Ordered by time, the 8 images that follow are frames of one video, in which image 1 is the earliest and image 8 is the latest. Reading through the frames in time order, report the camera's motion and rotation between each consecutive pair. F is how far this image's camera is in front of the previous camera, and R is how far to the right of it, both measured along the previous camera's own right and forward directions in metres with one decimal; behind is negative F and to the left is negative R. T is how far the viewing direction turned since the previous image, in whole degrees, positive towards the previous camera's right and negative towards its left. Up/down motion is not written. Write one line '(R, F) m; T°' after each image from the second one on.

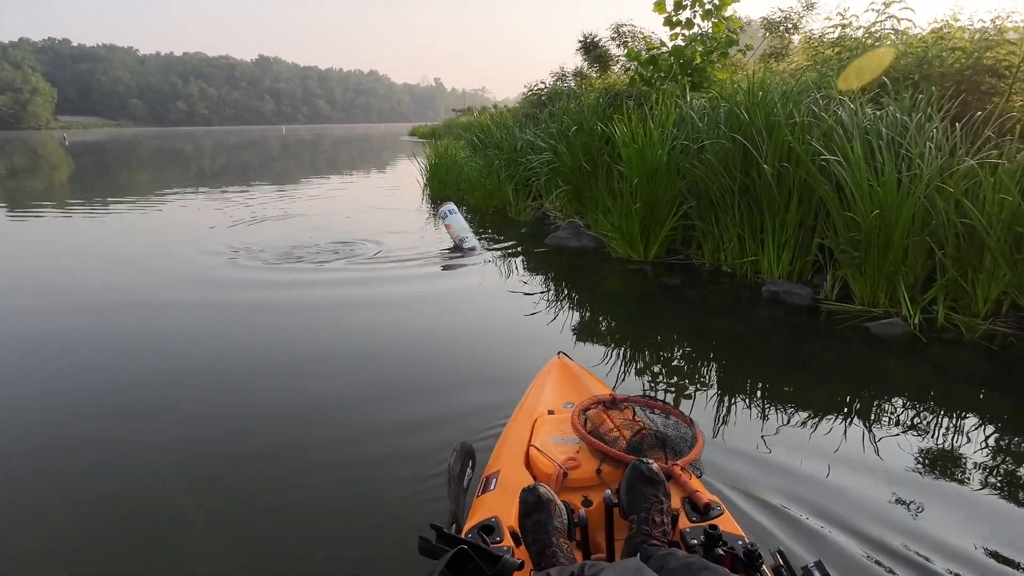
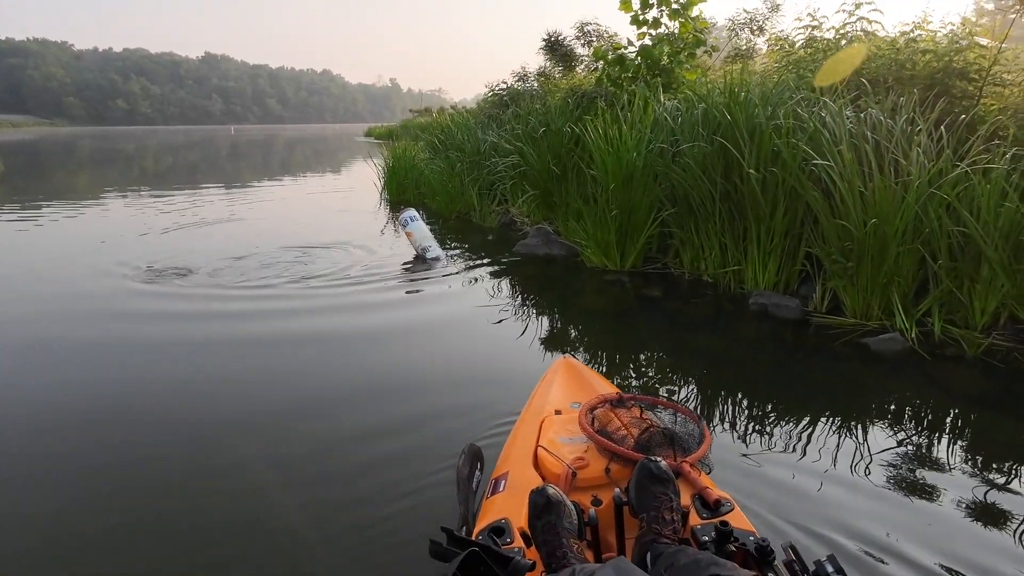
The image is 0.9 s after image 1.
(-0.1, +0.4) m; +4°
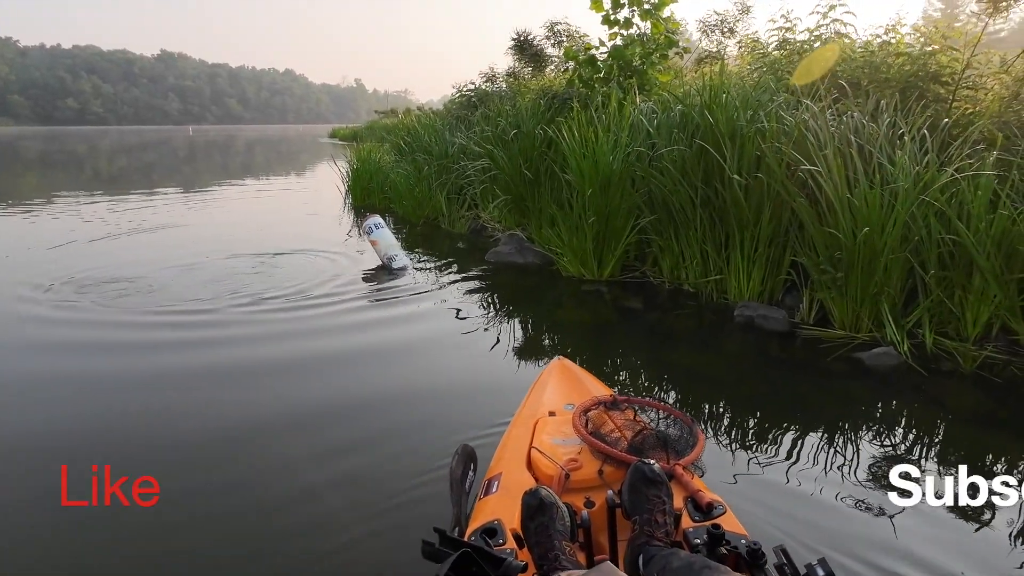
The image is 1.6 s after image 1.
(0.0, +0.3) m; +3°
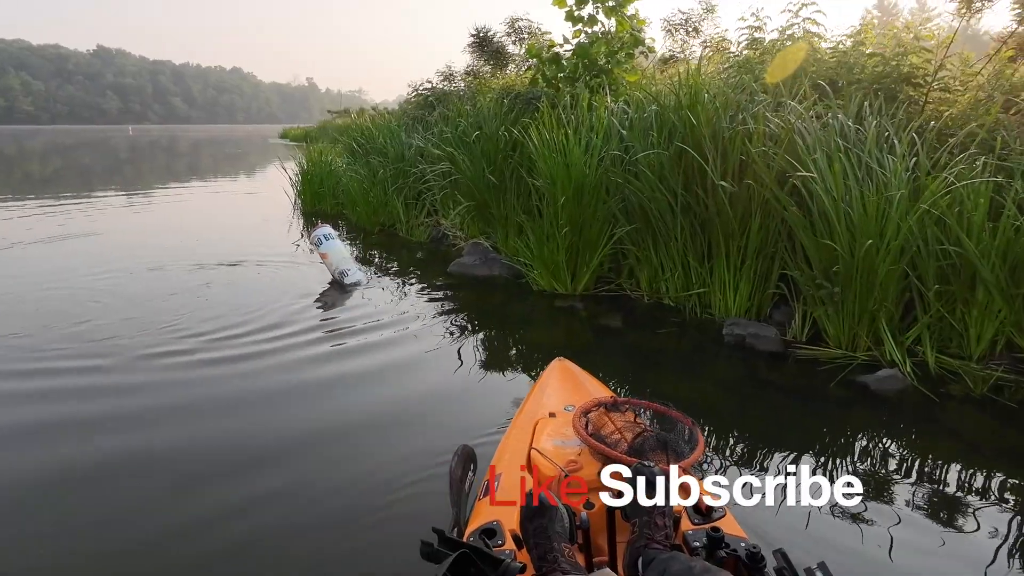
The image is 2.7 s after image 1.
(-0.1, +0.4) m; +4°
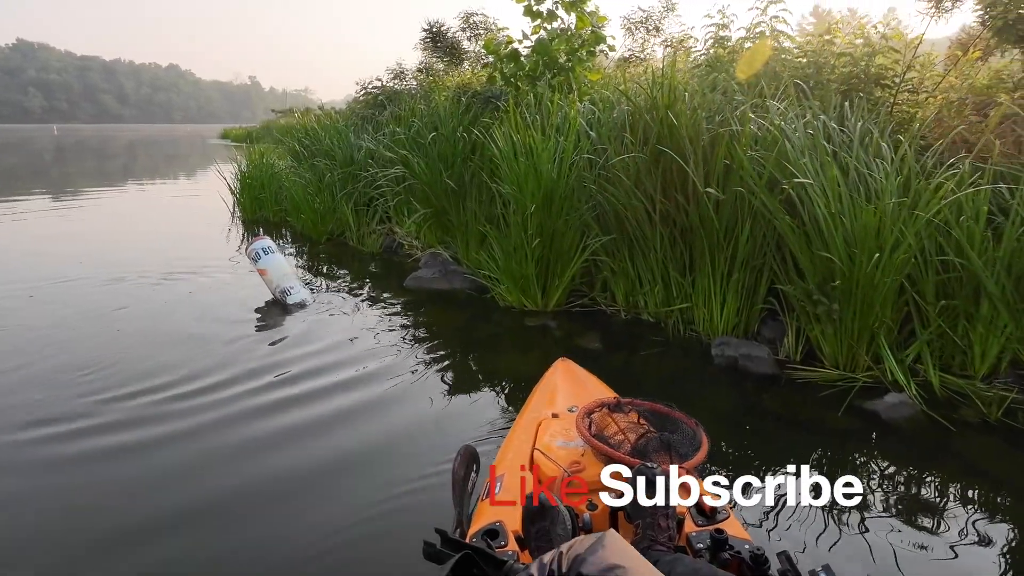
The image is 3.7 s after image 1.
(-0.1, +0.4) m; +5°
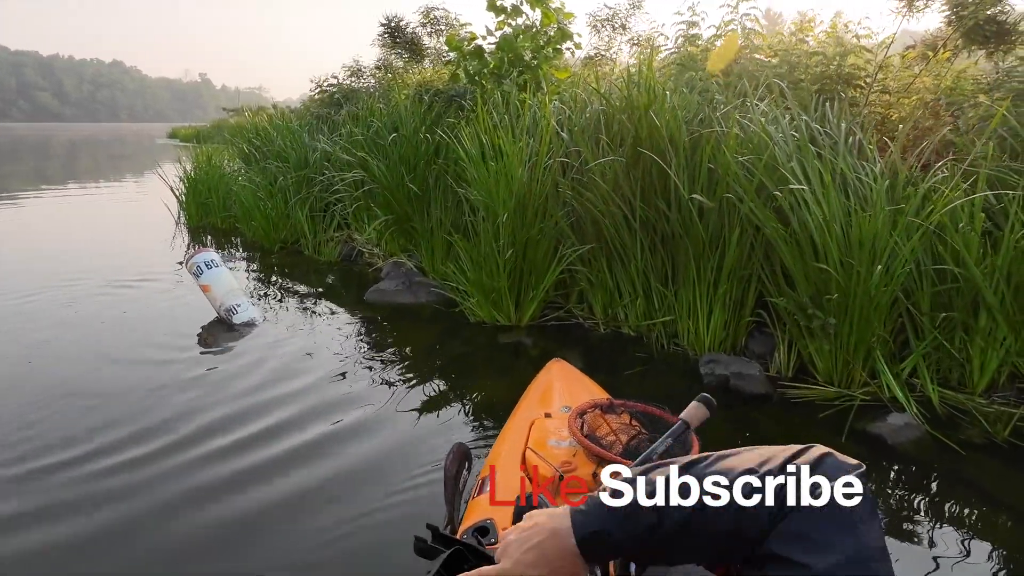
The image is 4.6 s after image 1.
(0.0, +0.3) m; +4°
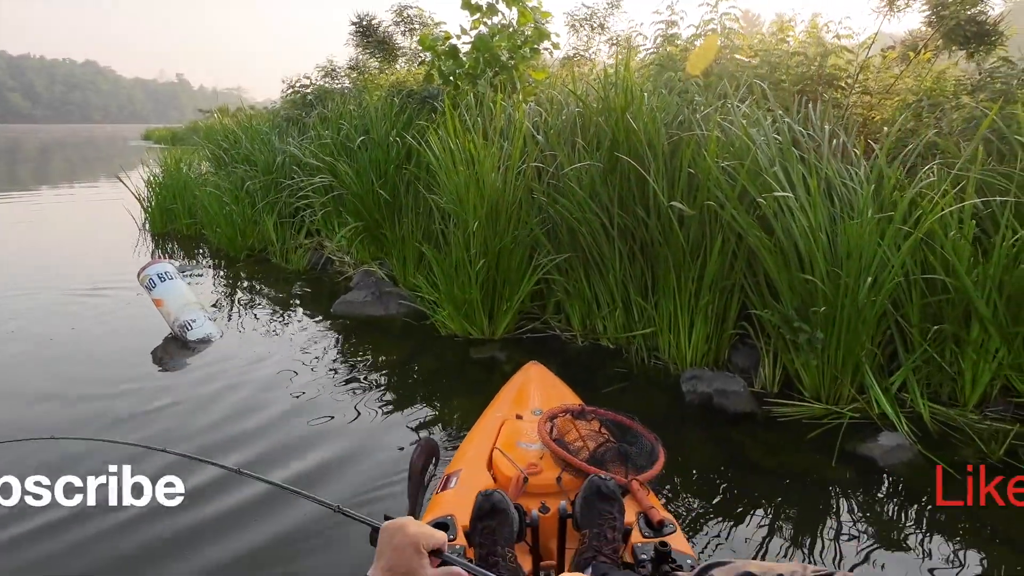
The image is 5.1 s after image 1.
(+0.1, +0.2) m; +2°
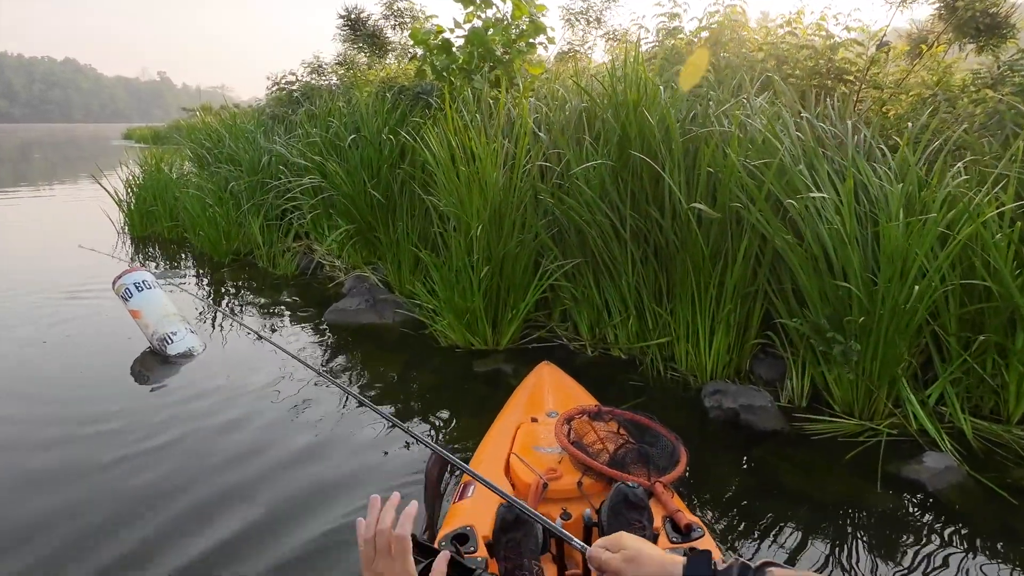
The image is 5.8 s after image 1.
(-0.1, +0.2) m; +1°
